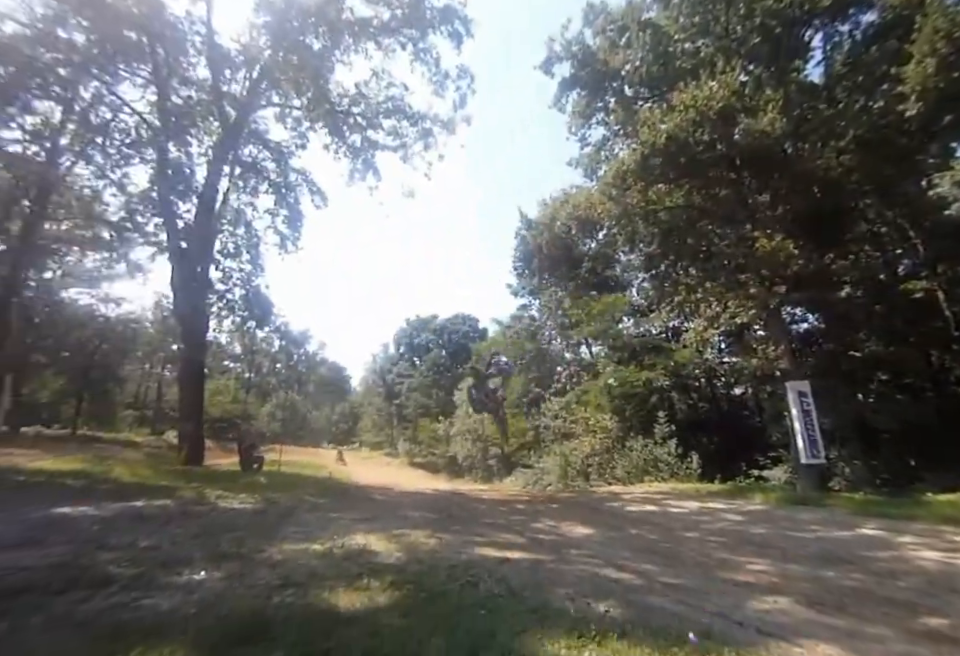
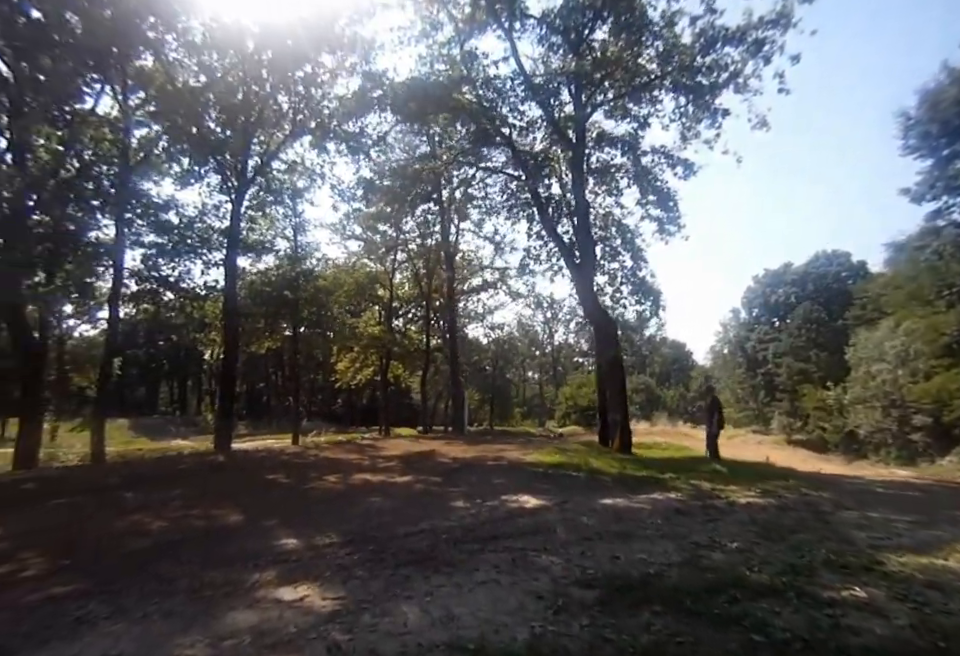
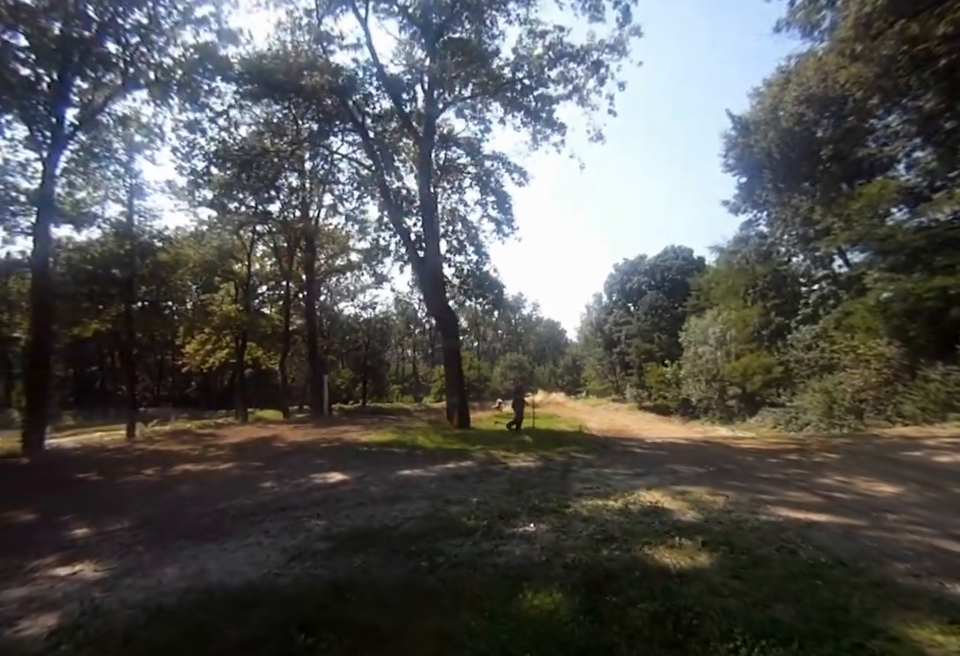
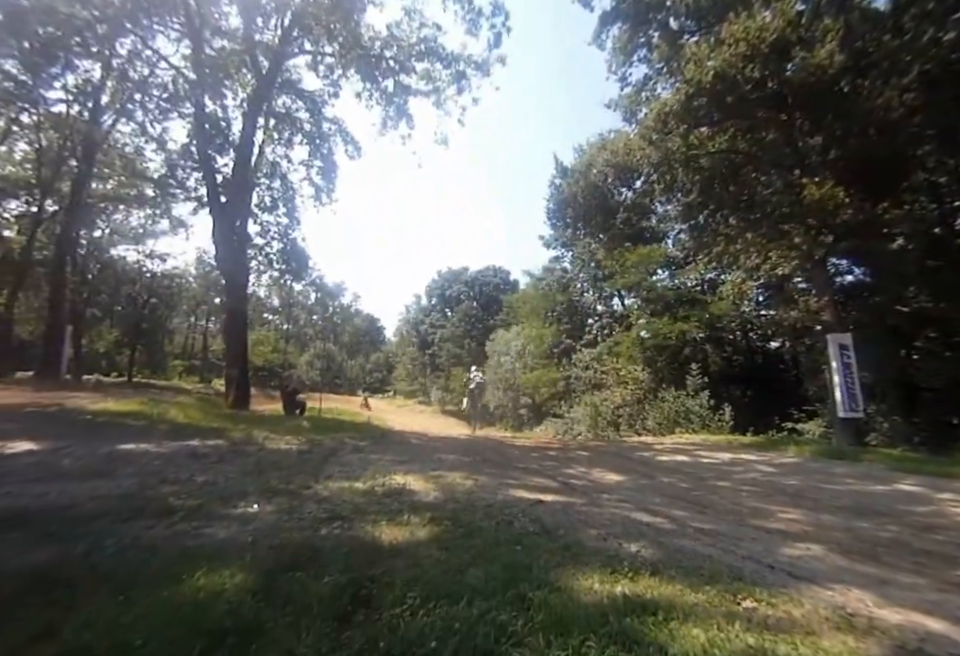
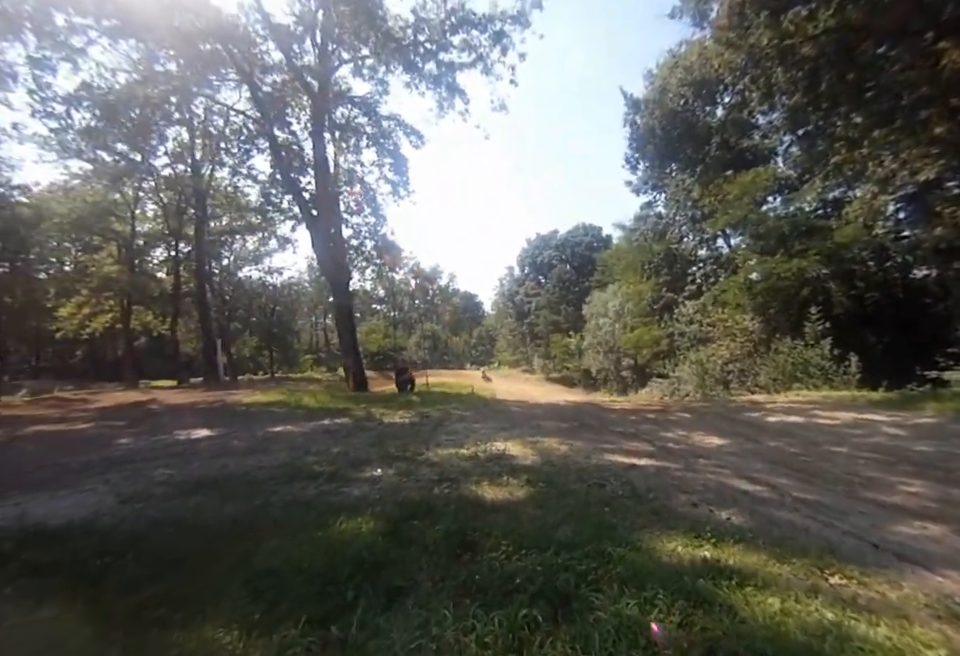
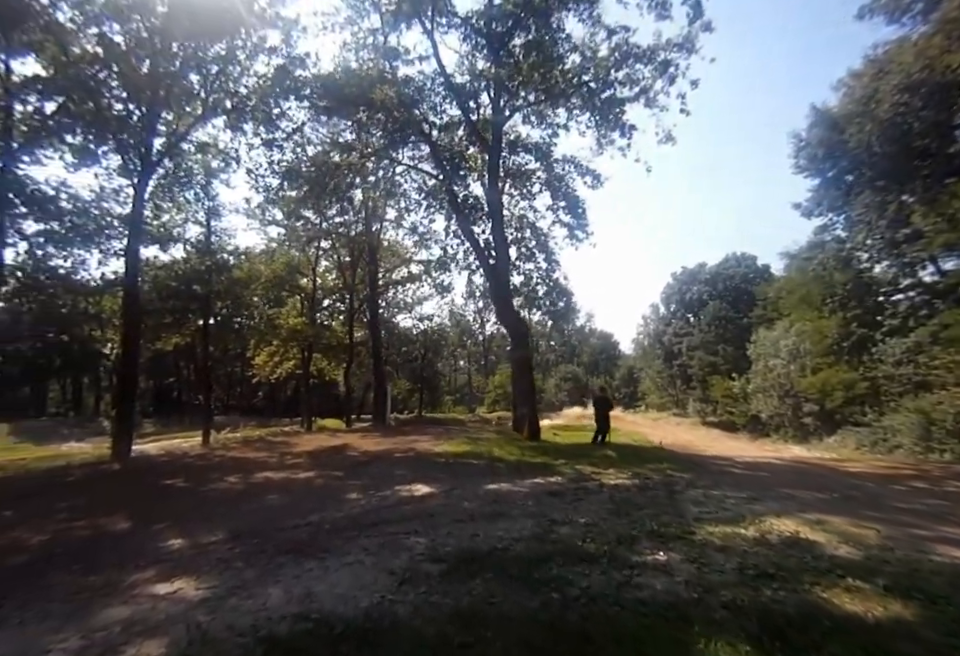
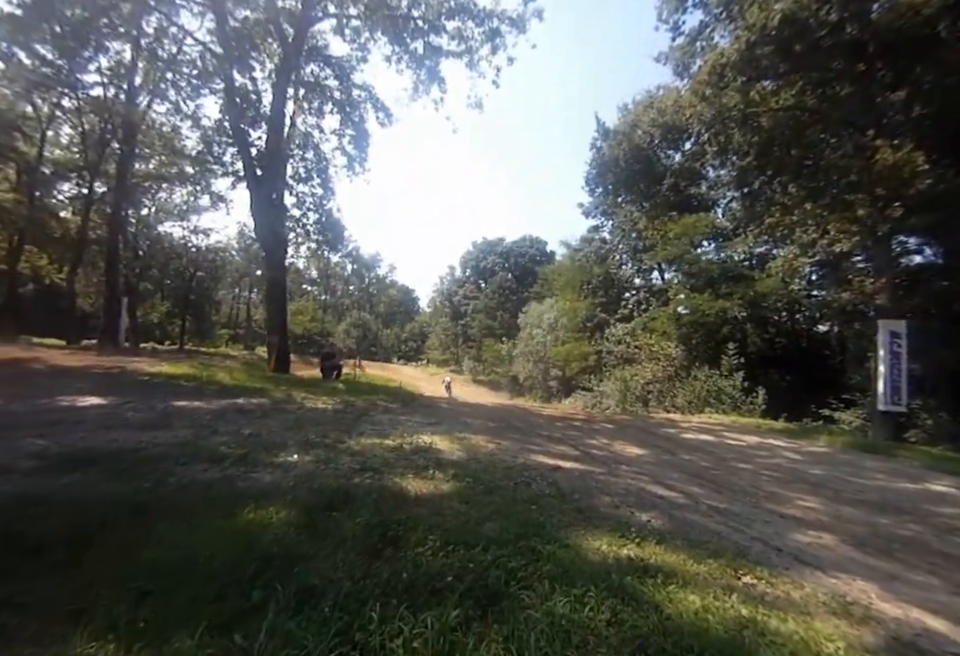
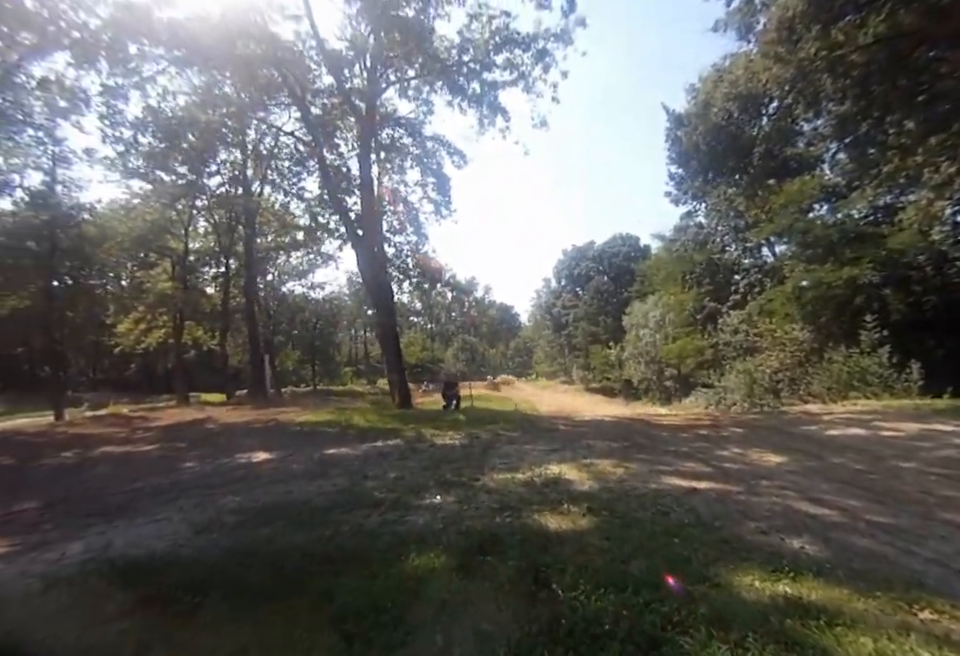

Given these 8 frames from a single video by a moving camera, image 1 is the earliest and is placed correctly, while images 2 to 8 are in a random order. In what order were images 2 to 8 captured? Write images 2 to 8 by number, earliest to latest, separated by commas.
4, 7, 5, 8, 3, 6, 2
